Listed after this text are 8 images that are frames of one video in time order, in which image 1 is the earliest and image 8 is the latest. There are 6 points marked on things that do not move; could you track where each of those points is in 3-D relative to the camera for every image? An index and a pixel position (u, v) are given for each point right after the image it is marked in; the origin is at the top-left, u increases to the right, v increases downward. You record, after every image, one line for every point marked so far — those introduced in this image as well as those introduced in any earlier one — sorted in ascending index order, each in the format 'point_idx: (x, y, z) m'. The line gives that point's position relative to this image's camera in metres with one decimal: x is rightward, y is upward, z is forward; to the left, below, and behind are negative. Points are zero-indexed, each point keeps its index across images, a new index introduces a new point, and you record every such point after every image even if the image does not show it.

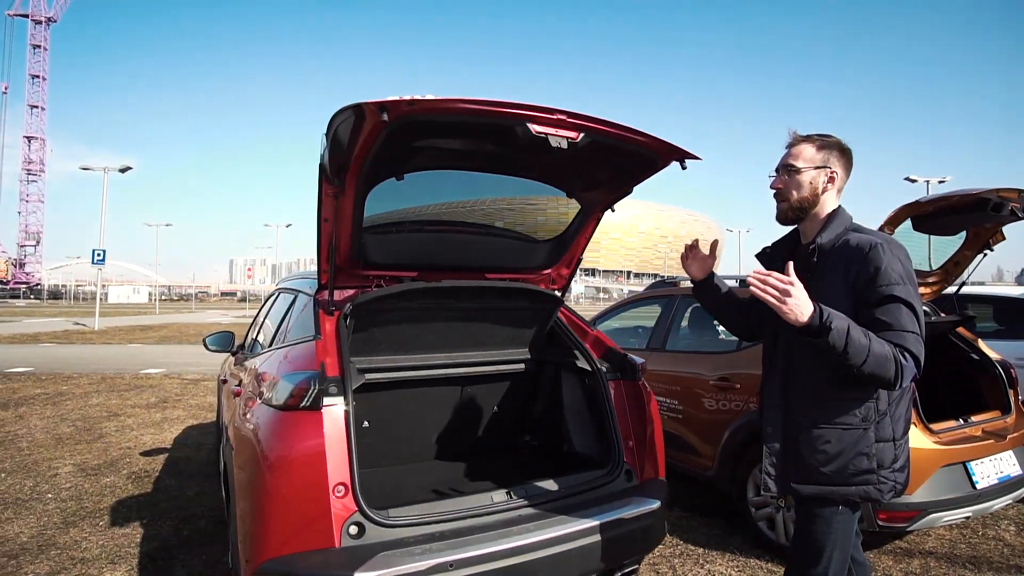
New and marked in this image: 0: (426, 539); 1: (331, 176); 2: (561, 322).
0: (-0.3, -0.9, +2.2) m
1: (-0.7, +0.4, +2.3) m
2: (+0.3, -0.2, +3.3) m
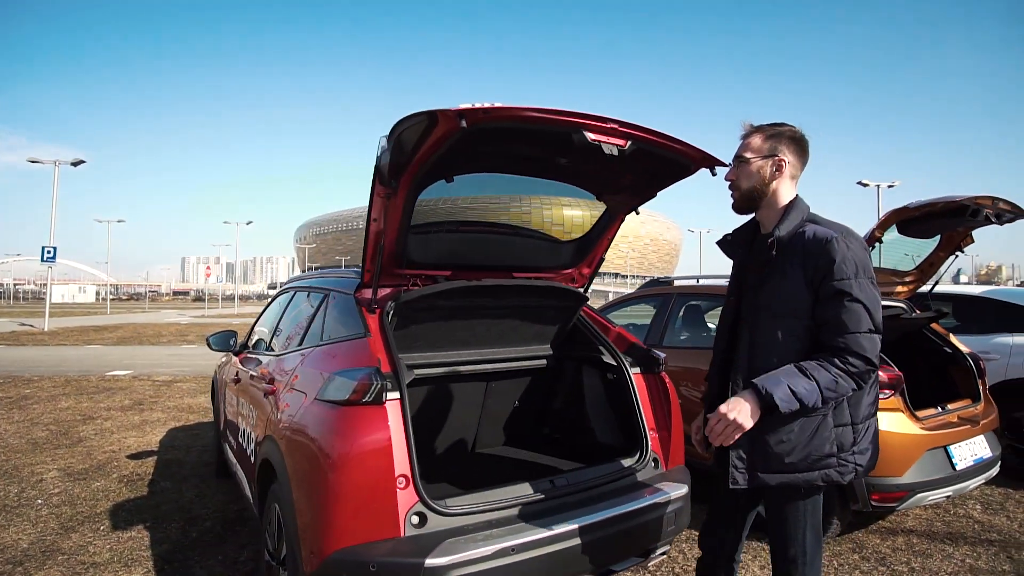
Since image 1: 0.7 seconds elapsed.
0: (-0.1, -0.9, +2.3) m
1: (-0.5, +0.4, +2.4) m
2: (+0.4, -0.2, +3.4) m
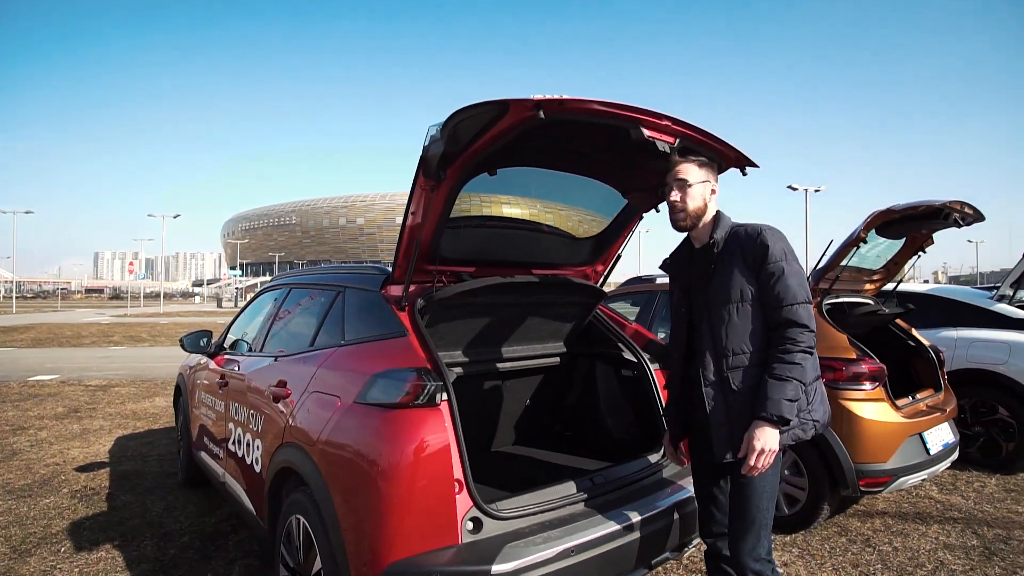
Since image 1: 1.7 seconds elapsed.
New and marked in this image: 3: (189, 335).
0: (+0.1, -0.9, +2.3) m
1: (-0.3, +0.4, +2.3) m
2: (+0.5, -0.1, +3.4) m
3: (-2.3, -0.3, +4.5) m
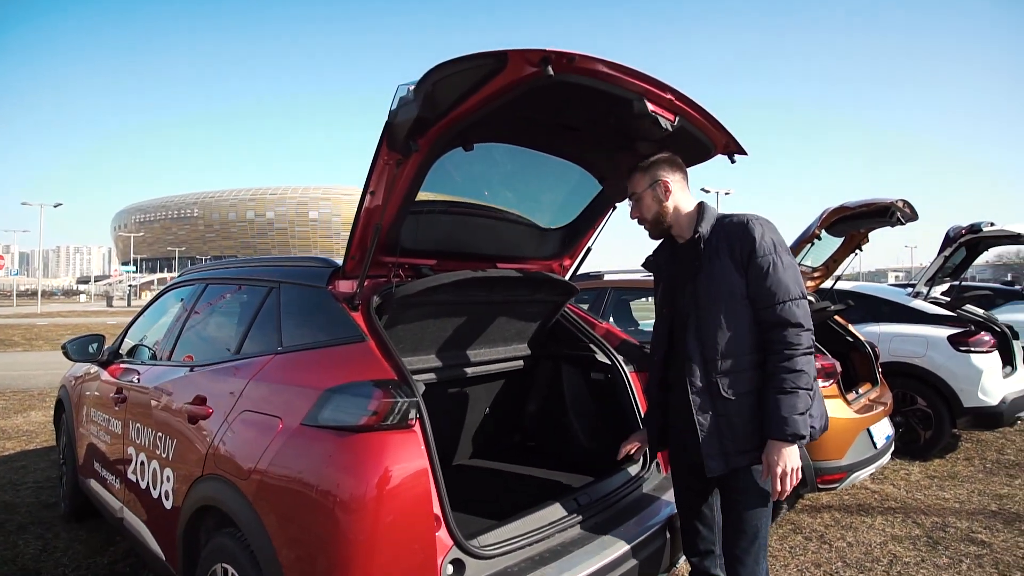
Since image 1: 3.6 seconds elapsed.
0: (+0.1, -0.9, +2.0) m
1: (-0.3, +0.5, +1.9) m
2: (+0.3, -0.1, +3.1) m
3: (-2.6, -0.3, +3.8) m
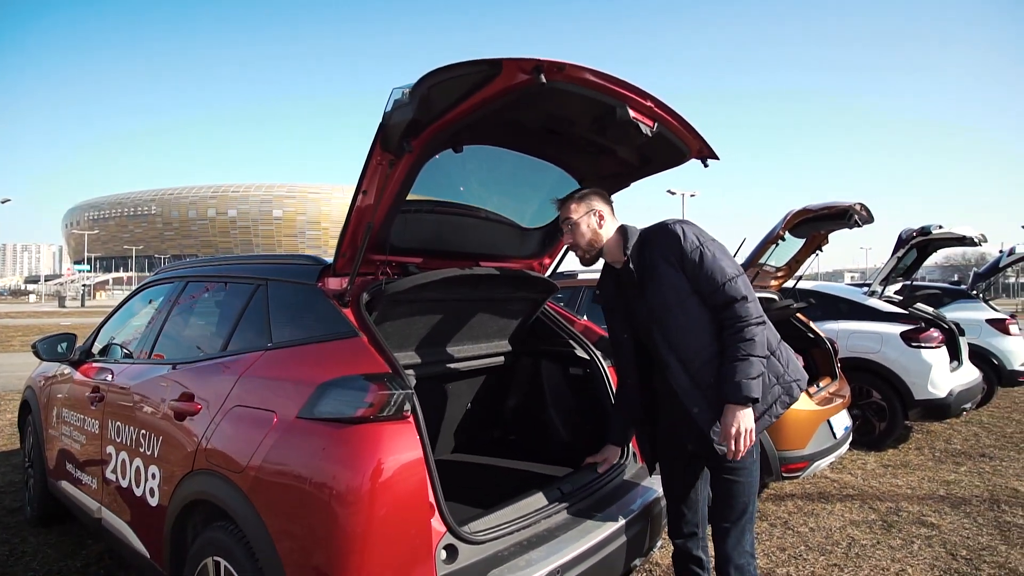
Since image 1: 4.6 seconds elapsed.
0: (0.0, -0.8, +2.0) m
1: (-0.3, +0.5, +2.0) m
2: (+0.2, -0.1, +3.2) m
3: (-2.8, -0.3, +3.7) m
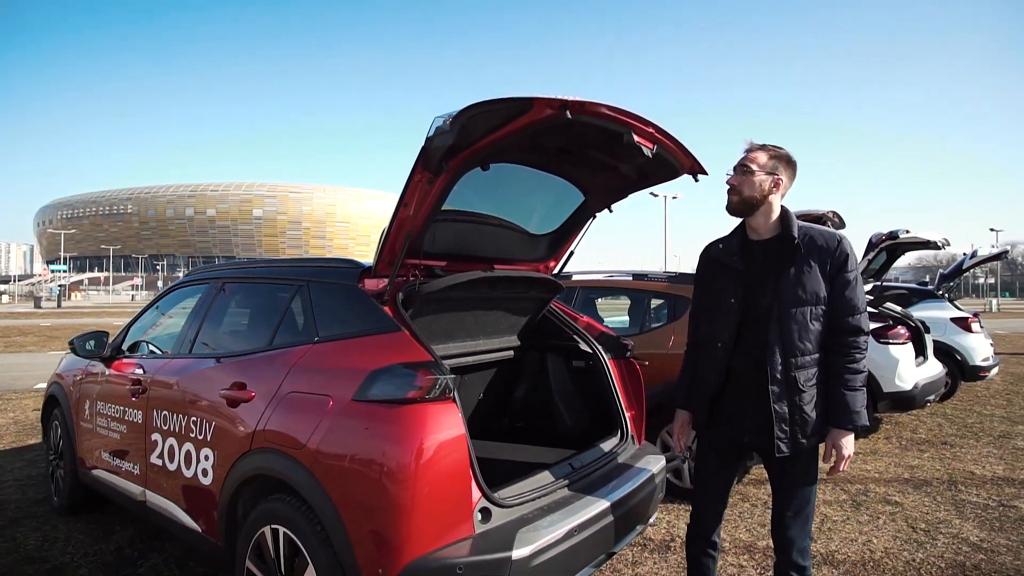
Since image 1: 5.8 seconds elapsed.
0: (+0.1, -0.8, +2.4) m
1: (-0.3, +0.5, +2.3) m
2: (+0.2, -0.1, +3.5) m
3: (-2.7, -0.3, +4.0) m
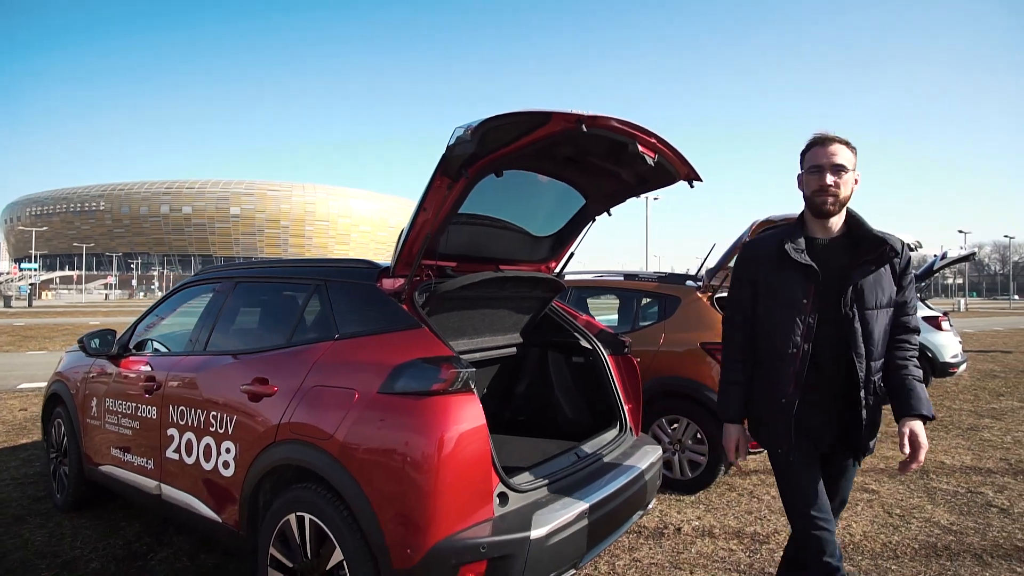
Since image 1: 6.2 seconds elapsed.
0: (+0.2, -0.8, +2.5) m
1: (-0.2, +0.5, +2.4) m
2: (+0.2, -0.1, +3.7) m
3: (-2.7, -0.3, +4.0) m
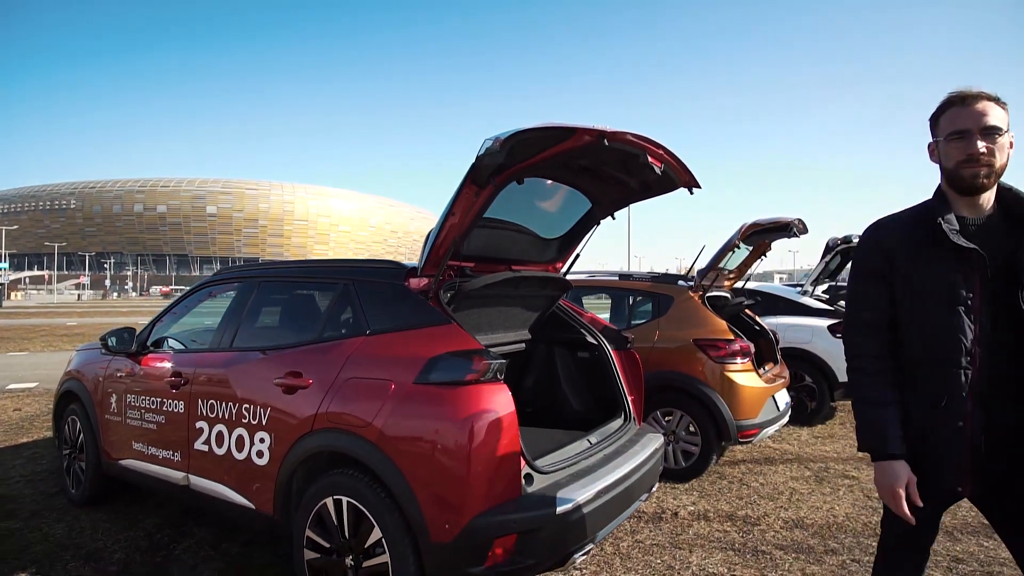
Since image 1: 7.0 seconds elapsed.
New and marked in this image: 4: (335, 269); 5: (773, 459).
0: (+0.3, -0.8, +2.8) m
1: (-0.1, +0.5, +2.6) m
2: (+0.3, -0.1, +3.9) m
3: (-2.7, -0.3, +4.2) m
4: (-1.0, +0.1, +3.5) m
5: (+2.4, -1.6, +5.8) m
